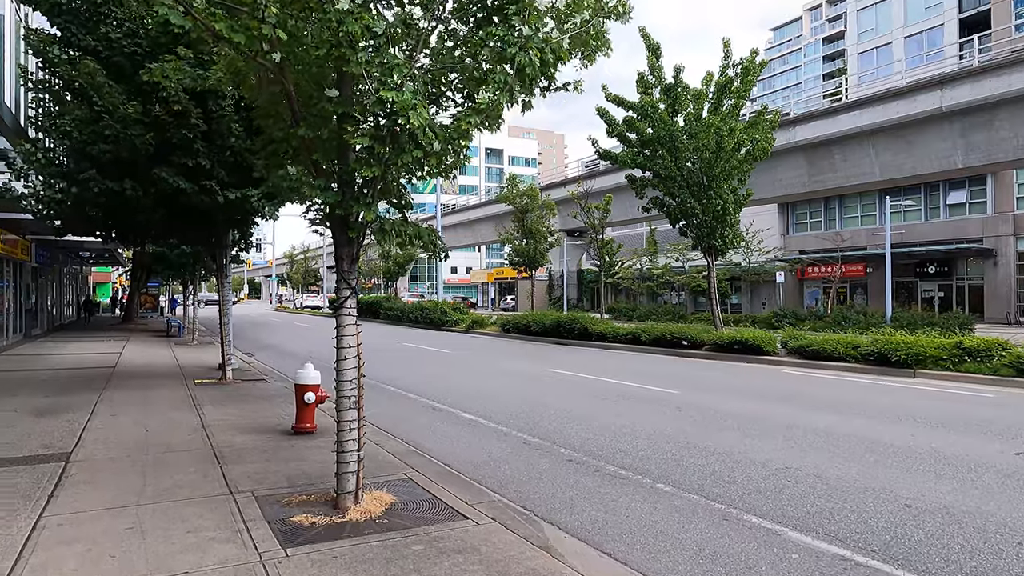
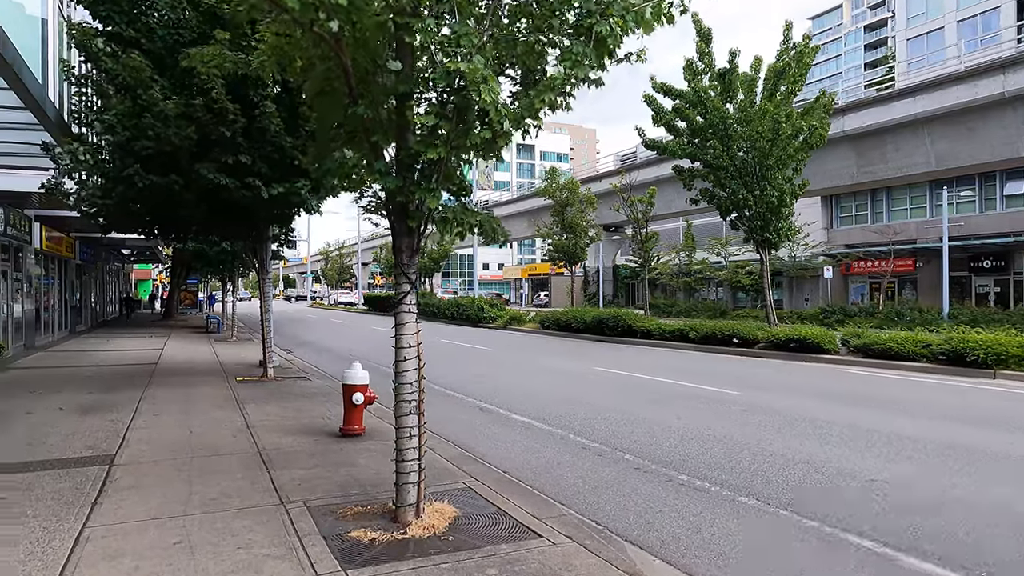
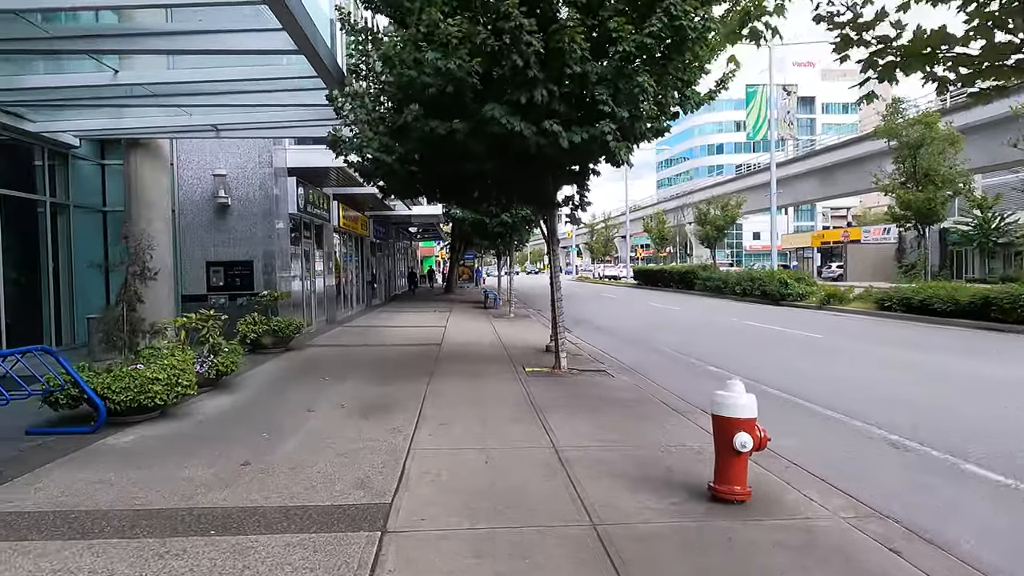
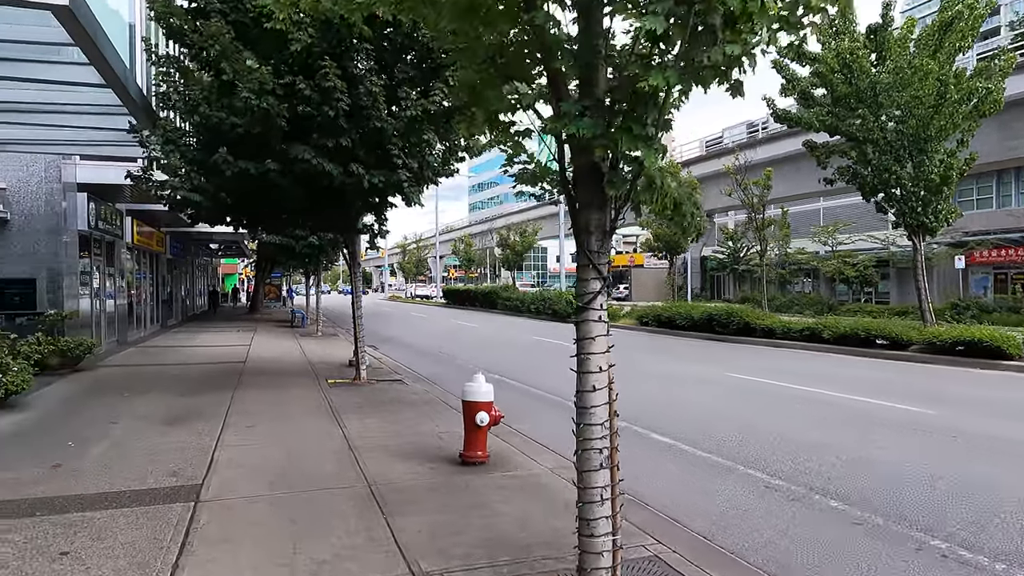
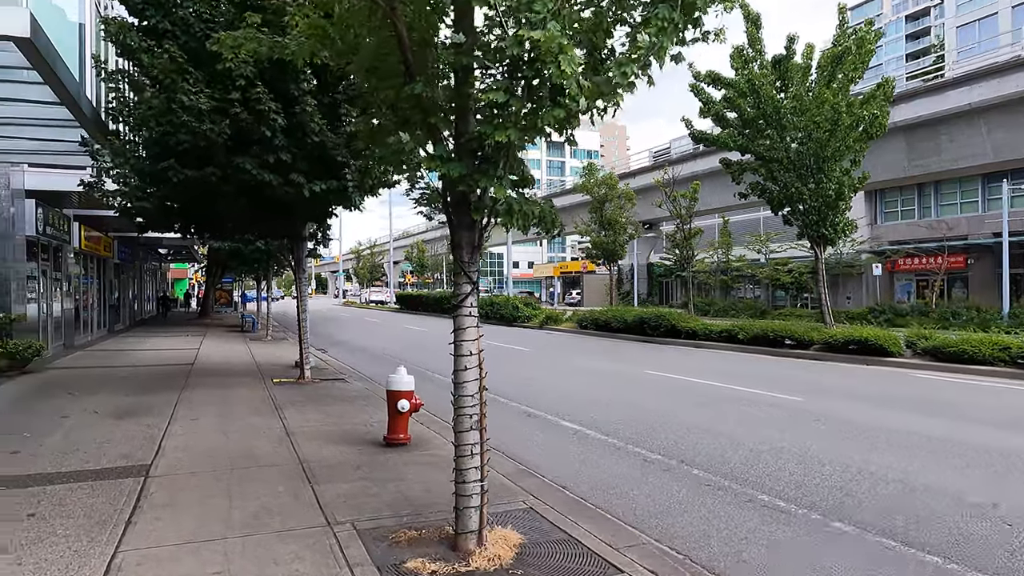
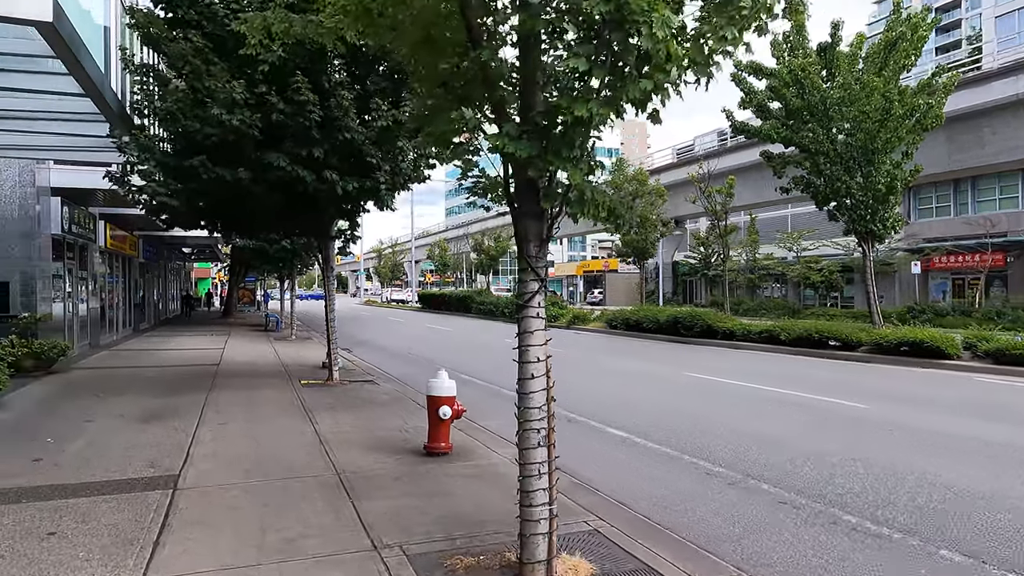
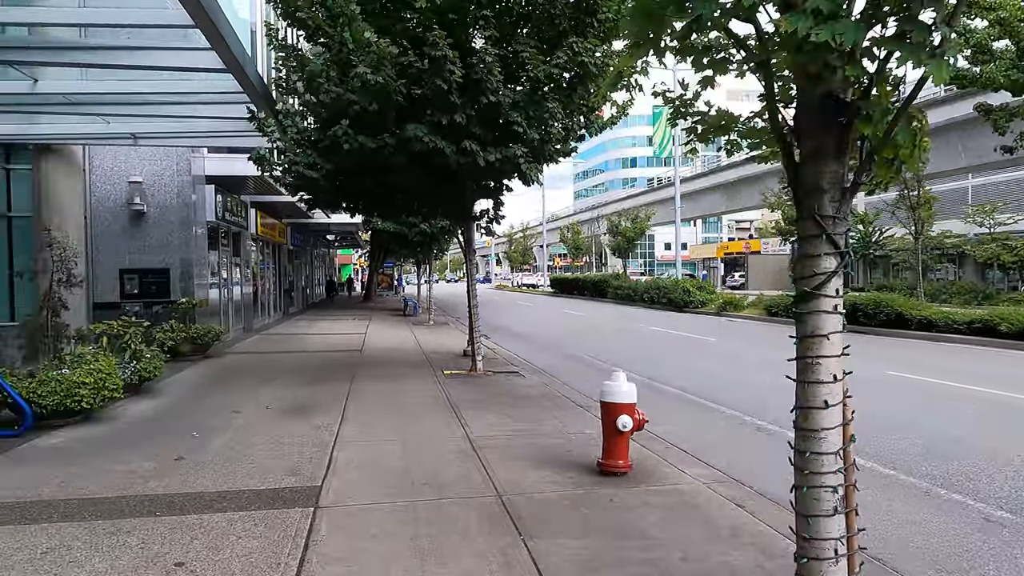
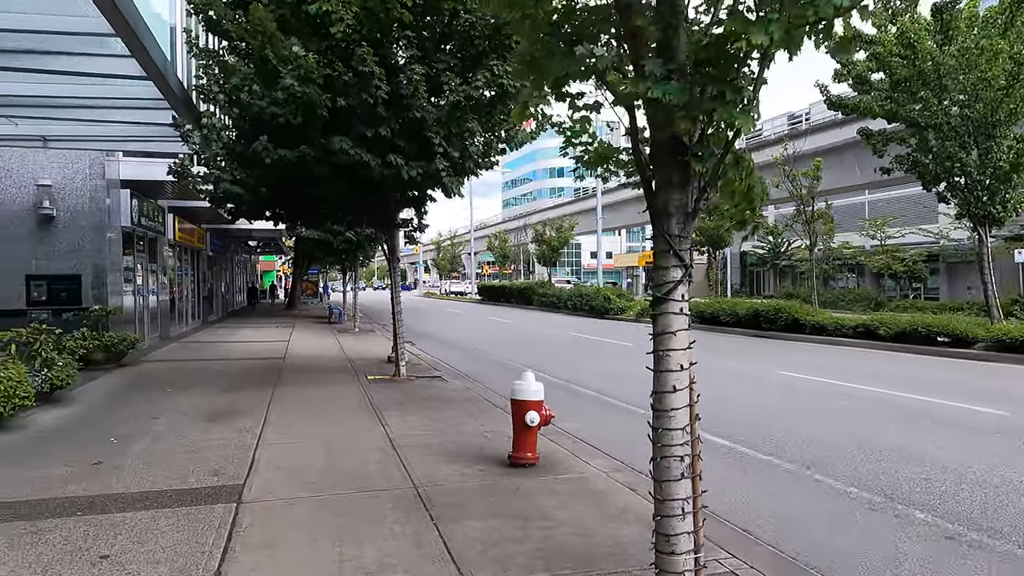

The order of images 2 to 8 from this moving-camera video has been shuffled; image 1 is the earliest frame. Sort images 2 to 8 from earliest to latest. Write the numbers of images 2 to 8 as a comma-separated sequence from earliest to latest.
2, 5, 6, 4, 8, 7, 3
